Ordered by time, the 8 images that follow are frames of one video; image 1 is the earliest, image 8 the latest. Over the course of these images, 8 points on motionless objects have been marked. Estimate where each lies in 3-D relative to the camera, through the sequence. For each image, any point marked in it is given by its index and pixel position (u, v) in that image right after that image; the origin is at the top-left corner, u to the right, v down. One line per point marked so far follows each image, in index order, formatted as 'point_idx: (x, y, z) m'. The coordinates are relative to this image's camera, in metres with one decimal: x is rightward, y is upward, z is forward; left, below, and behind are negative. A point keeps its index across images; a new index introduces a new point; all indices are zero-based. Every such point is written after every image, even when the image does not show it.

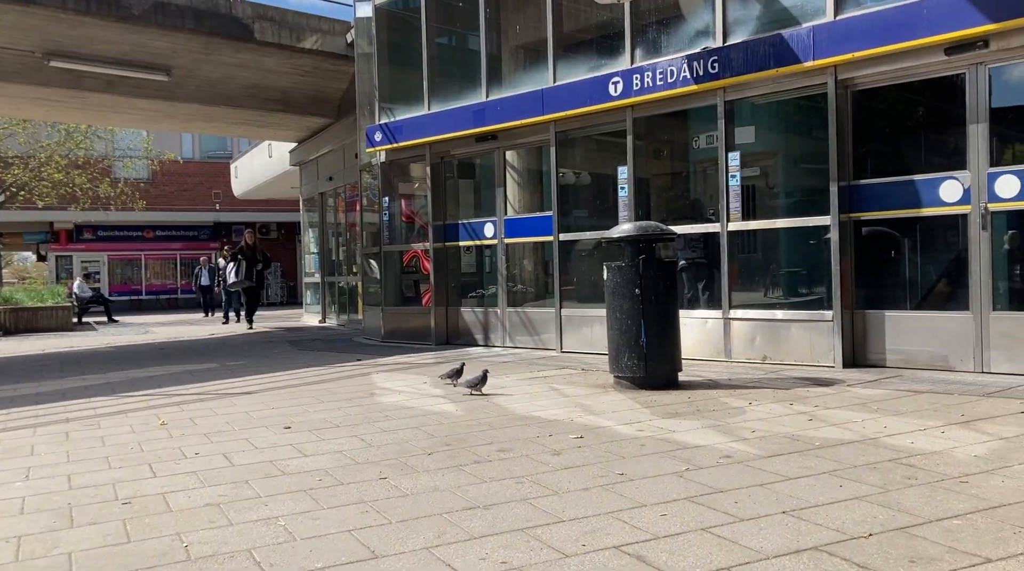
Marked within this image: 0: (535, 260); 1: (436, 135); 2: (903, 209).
0: (+0.4, +0.4, +16.2) m
1: (-1.3, +2.5, +17.2) m
2: (+4.7, +0.9, +12.4) m
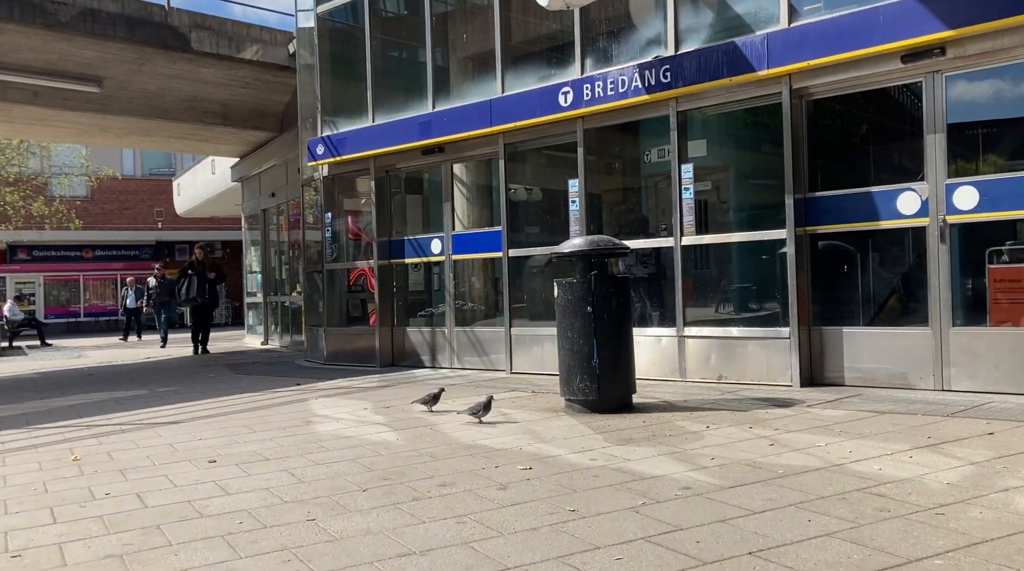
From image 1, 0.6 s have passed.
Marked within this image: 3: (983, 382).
0: (-0.4, +0.1, +15.7) m
1: (-2.1, +2.2, +16.5) m
2: (+4.0, +0.7, +12.0) m
3: (+5.1, -1.1, +11.1) m
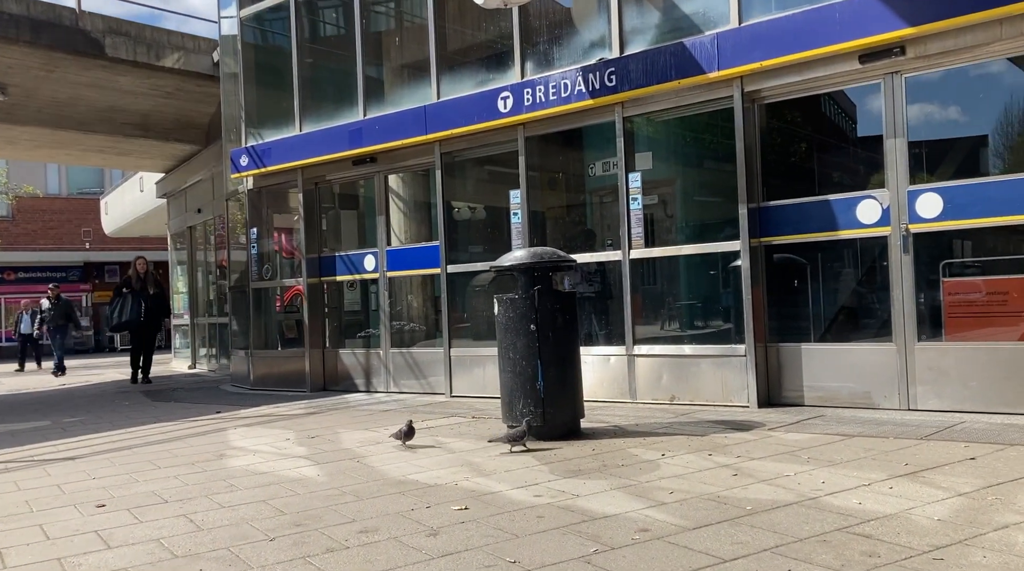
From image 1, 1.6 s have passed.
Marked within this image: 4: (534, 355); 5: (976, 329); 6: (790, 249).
0: (-1.3, -0.2, +14.7) m
1: (-3.1, +1.9, +15.5) m
2: (+3.4, +0.6, +11.3) m
3: (+4.5, -1.2, +10.5) m
4: (+0.2, -0.6, +9.5) m
5: (+4.5, -0.5, +10.4) m
6: (+3.1, +0.3, +11.6) m
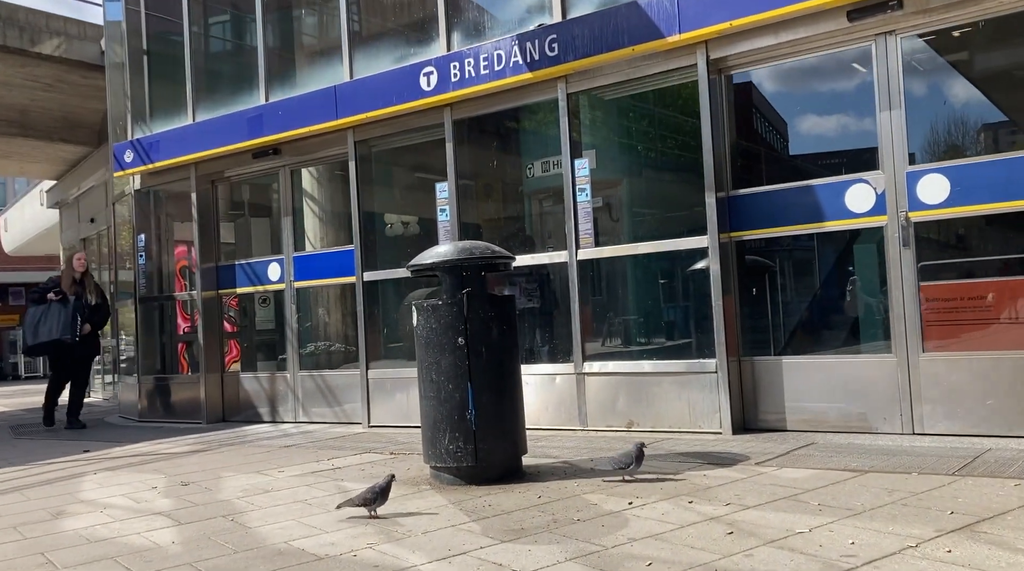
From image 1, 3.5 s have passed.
0: (-2.2, -0.3, +12.6) m
1: (-4.0, +1.7, +13.4) m
2: (+2.7, +0.6, +9.6) m
3: (+3.8, -1.2, +8.7) m
4: (-0.4, -0.7, +7.5) m
5: (+3.9, -0.5, +8.7) m
6: (+2.4, +0.3, +9.8) m
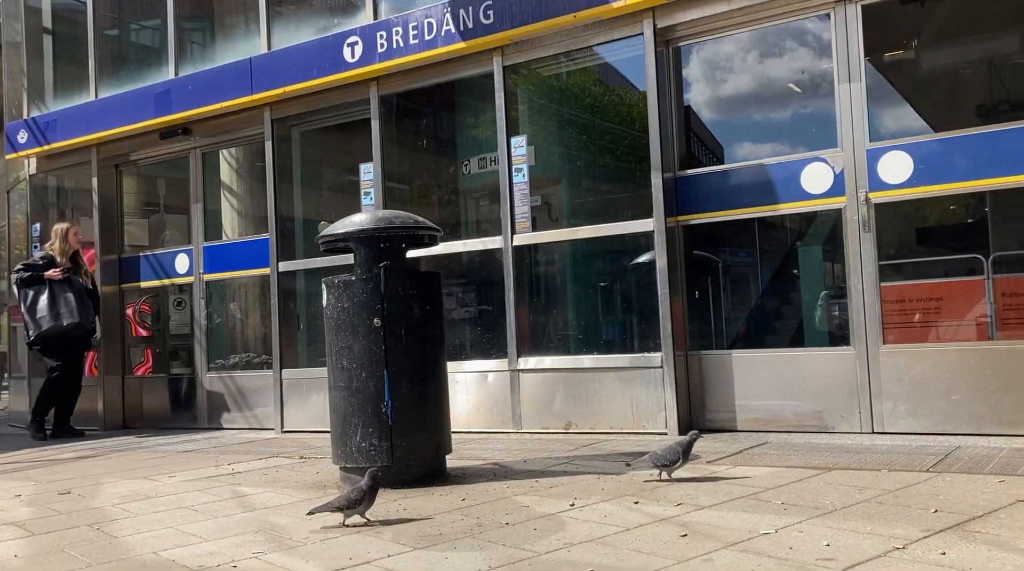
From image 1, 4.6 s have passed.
0: (-3.0, -0.2, +11.6) m
1: (-4.9, +1.8, +12.3) m
2: (+2.0, +0.7, +8.8) m
3: (+3.3, -1.1, +8.0) m
4: (-0.9, -0.5, +6.6) m
5: (+3.3, -0.4, +8.0) m
6: (+1.7, +0.4, +9.0) m
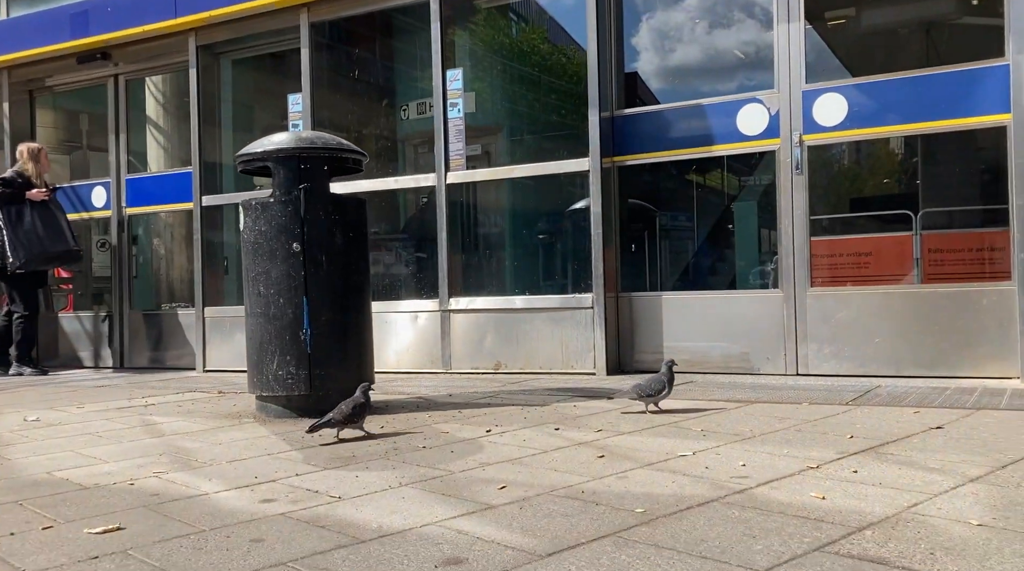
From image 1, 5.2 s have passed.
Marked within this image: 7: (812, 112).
0: (-3.7, +0.5, +11.3) m
1: (-5.6, +2.6, +11.8) m
2: (+1.5, +1.2, +8.7) m
3: (+2.7, -0.6, +8.1) m
4: (-1.3, 0.0, +6.4) m
5: (+2.7, +0.1, +8.0) m
6: (+1.1, +0.9, +8.9) m
7: (+2.4, +1.4, +8.1) m
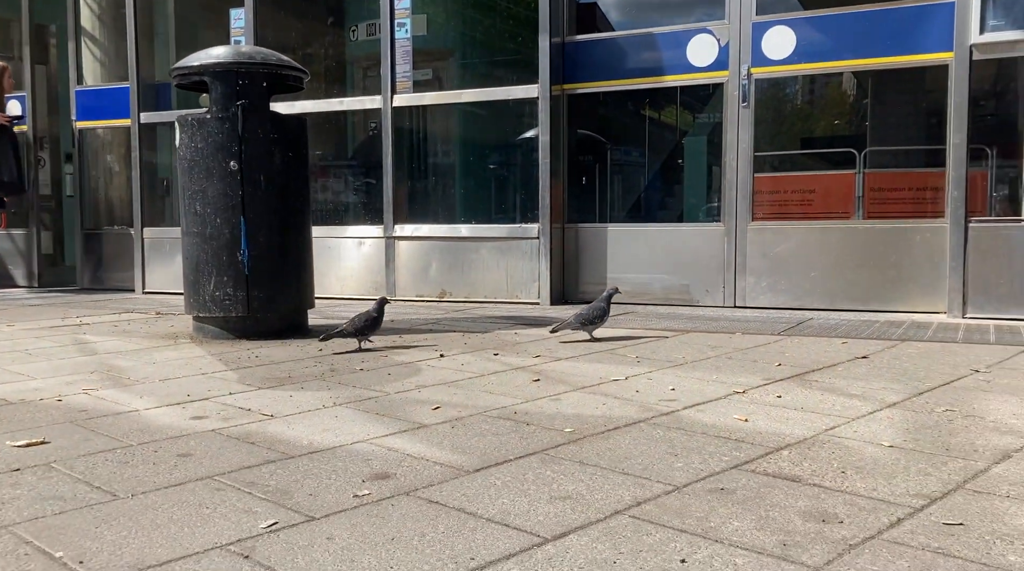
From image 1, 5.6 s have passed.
0: (-4.3, +1.3, +11.0) m
1: (-6.1, +3.5, +11.3) m
2: (+1.0, +1.8, +8.7) m
3: (+2.2, -0.1, +8.2) m
4: (-1.7, +0.5, +6.3) m
5: (+2.3, +0.6, +8.1) m
6: (+0.7, +1.5, +8.9) m
7: (+2.0, +1.9, +8.1) m
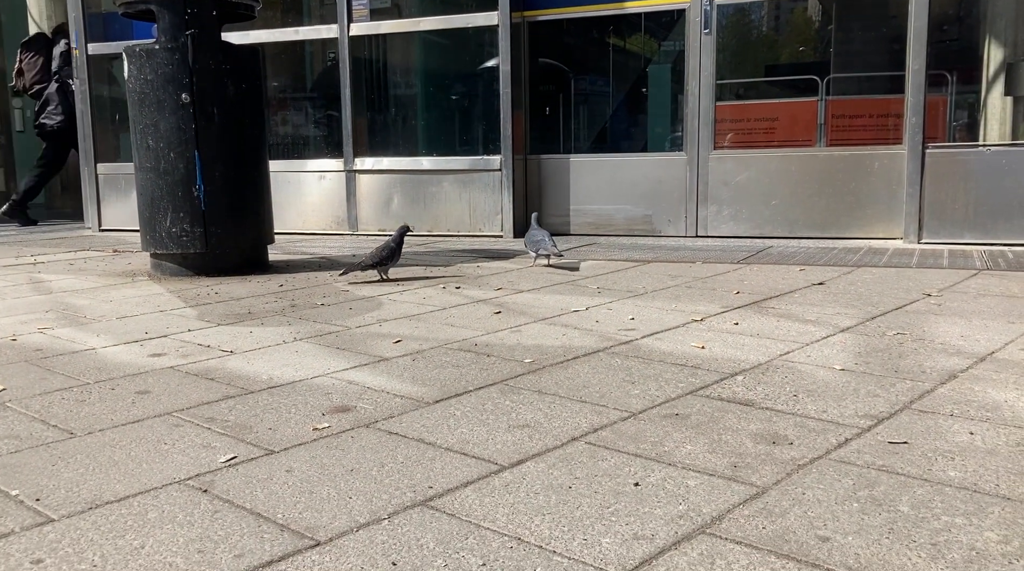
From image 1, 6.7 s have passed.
0: (-4.7, +2.0, +10.8) m
1: (-6.6, +4.1, +10.9) m
2: (+0.7, +2.3, +8.6) m
3: (+1.9, +0.5, +8.3) m
4: (-1.9, +0.8, +6.2) m
5: (+2.0, +1.2, +8.1) m
6: (+0.3, +2.1, +8.8) m
7: (+1.6, +2.4, +8.0) m
